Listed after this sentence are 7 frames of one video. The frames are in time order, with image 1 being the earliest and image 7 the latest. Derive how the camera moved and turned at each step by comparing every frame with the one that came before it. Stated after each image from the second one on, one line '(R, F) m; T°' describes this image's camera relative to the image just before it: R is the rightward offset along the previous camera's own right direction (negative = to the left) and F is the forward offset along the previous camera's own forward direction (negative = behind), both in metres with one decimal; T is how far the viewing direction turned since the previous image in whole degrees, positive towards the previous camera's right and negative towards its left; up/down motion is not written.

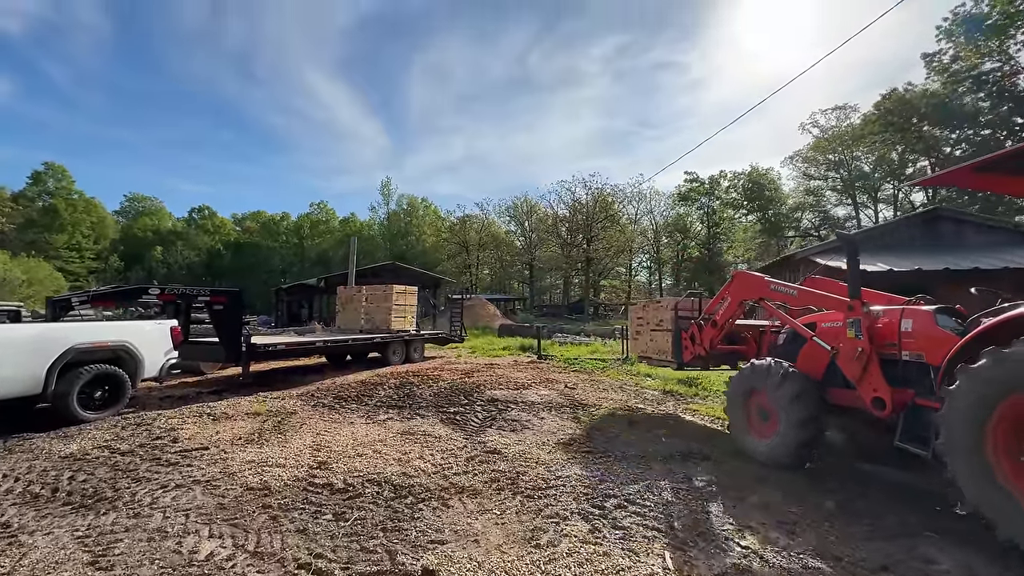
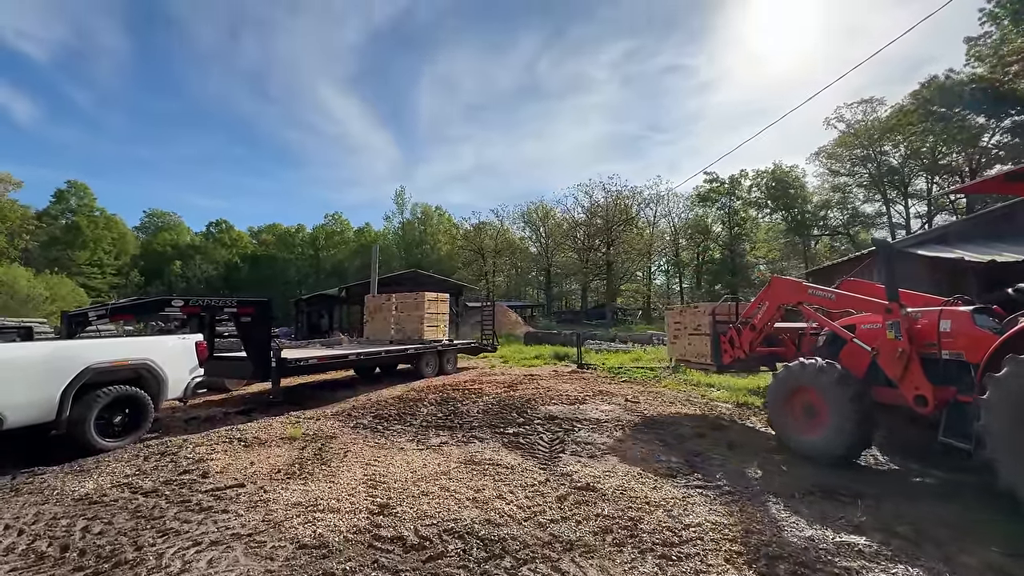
(-0.6, +0.8) m; -1°
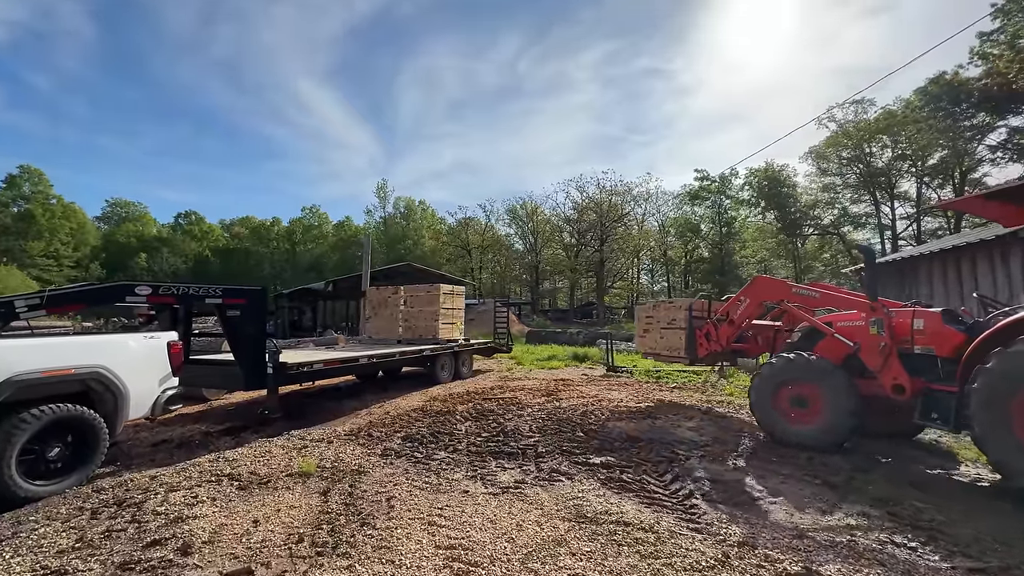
(-1.0, +1.5) m; +3°
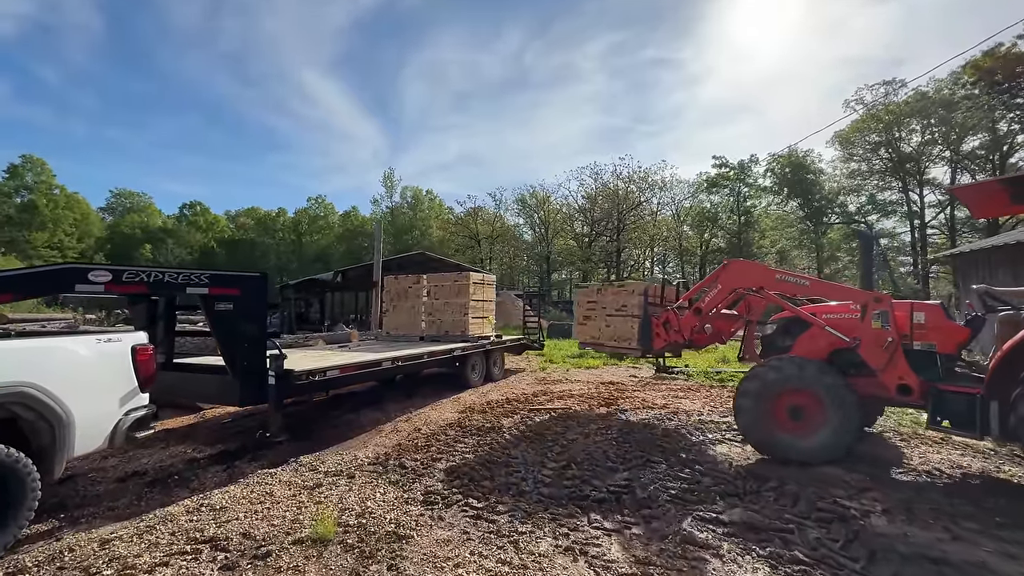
(-0.6, +1.3) m; -1°
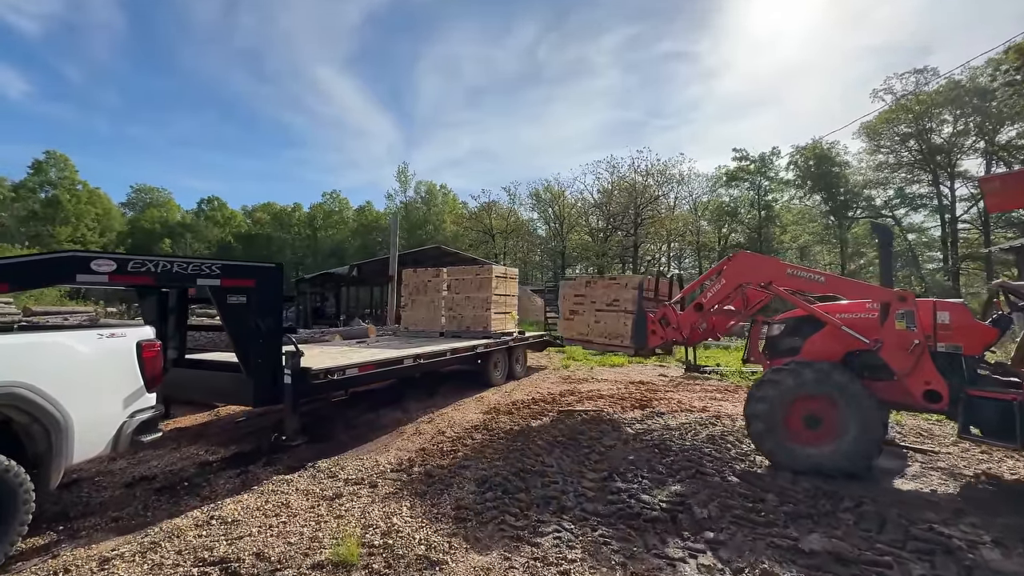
(-0.2, +0.4) m; -2°
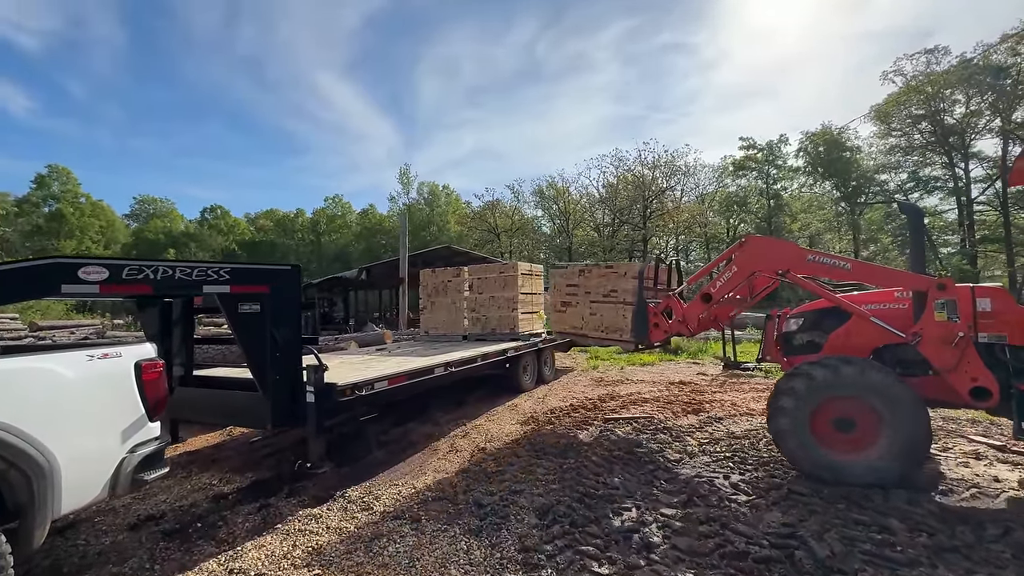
(-0.3, +0.5) m; 0°
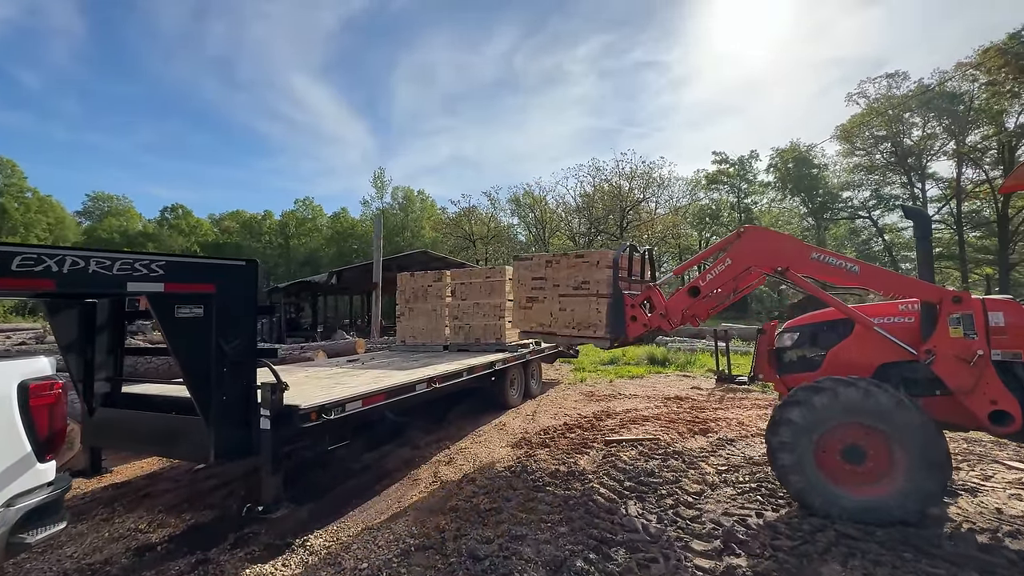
(-0.2, +0.6) m; +3°
